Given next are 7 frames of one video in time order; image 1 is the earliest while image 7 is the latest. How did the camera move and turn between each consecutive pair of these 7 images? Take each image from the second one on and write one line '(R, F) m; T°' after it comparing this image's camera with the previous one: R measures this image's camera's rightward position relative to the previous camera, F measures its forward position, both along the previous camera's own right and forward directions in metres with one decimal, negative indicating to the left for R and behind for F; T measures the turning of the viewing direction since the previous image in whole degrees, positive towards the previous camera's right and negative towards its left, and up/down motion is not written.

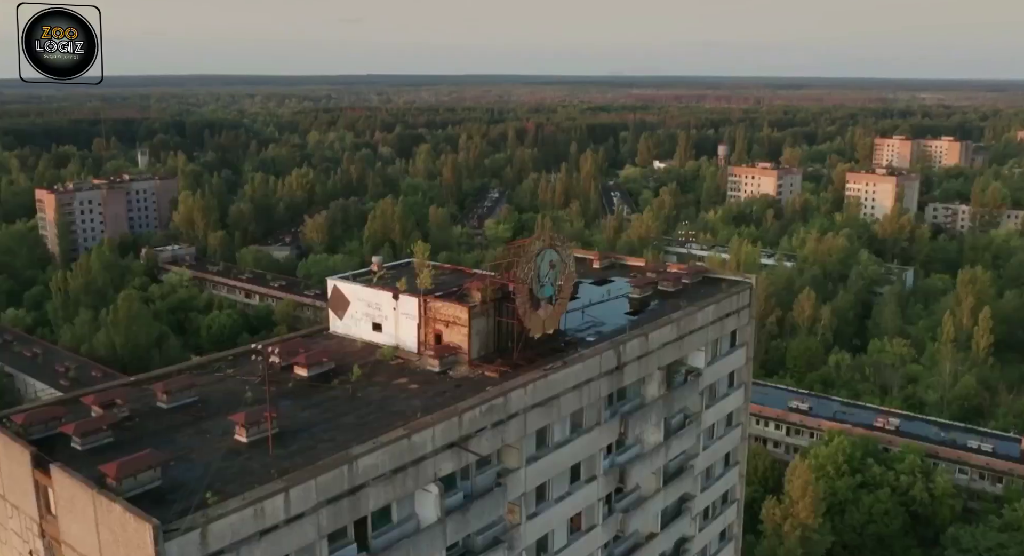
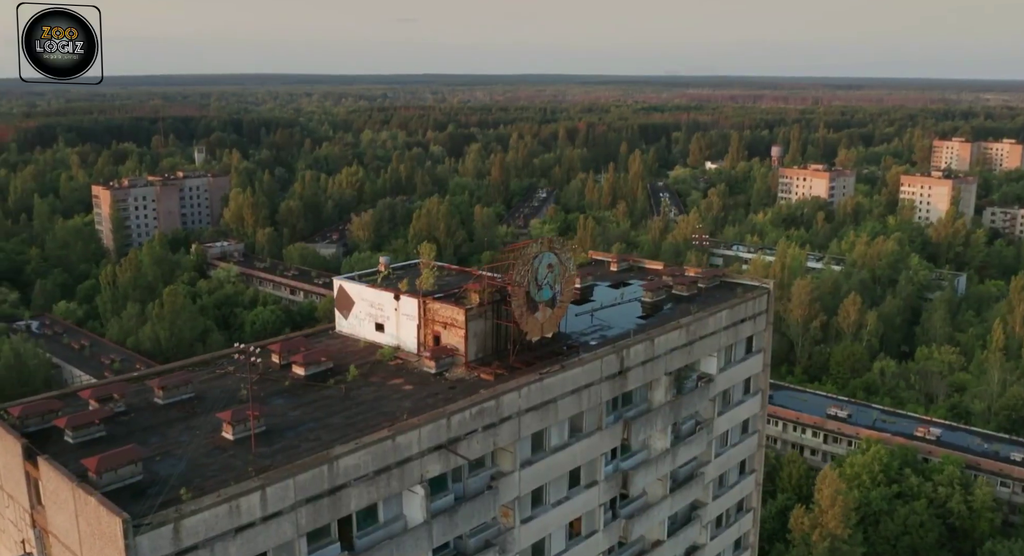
(+0.9, +0.1) m; -3°
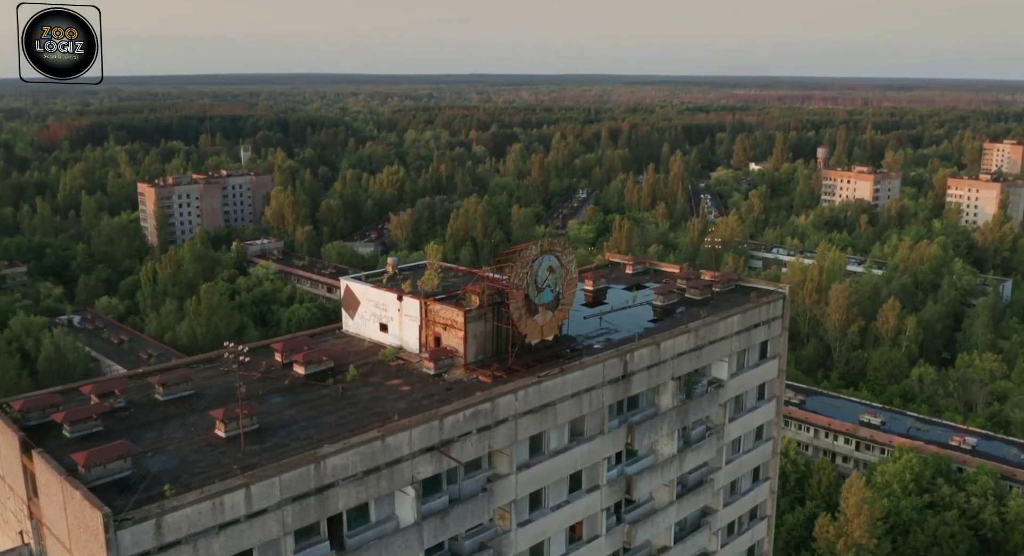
(+0.7, +0.1) m; -3°
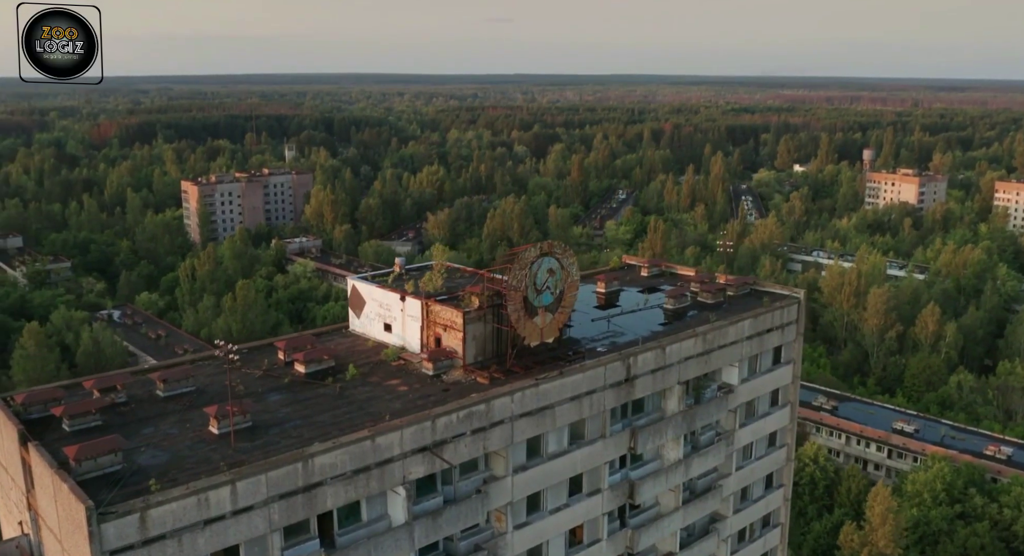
(+0.7, 0.0) m; -3°
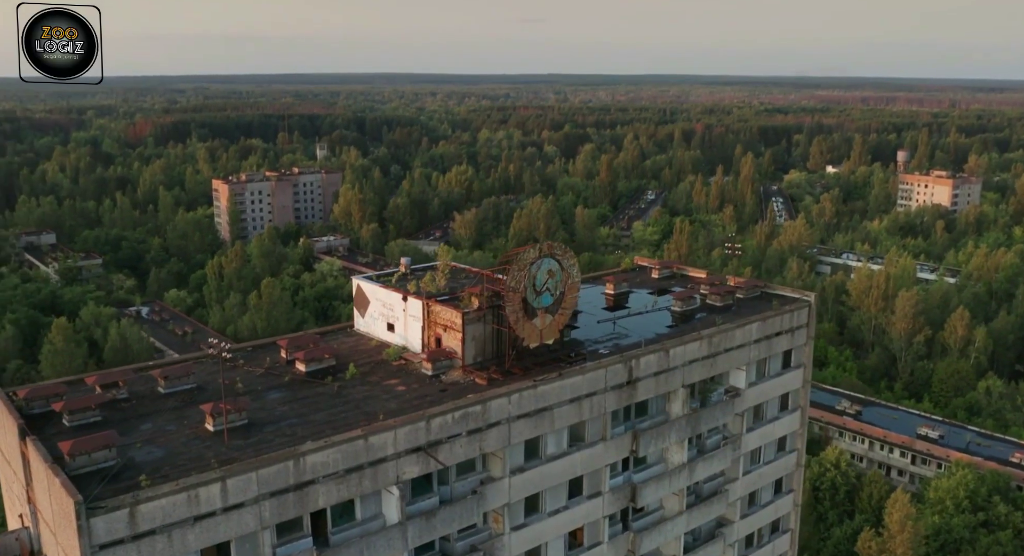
(+0.5, 0.0) m; -2°
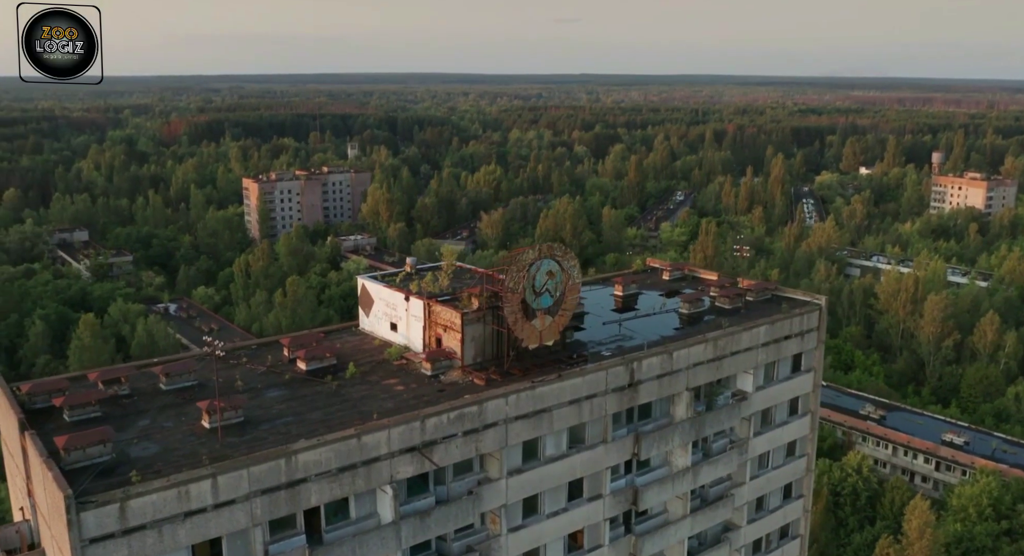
(+0.5, 0.0) m; -2°
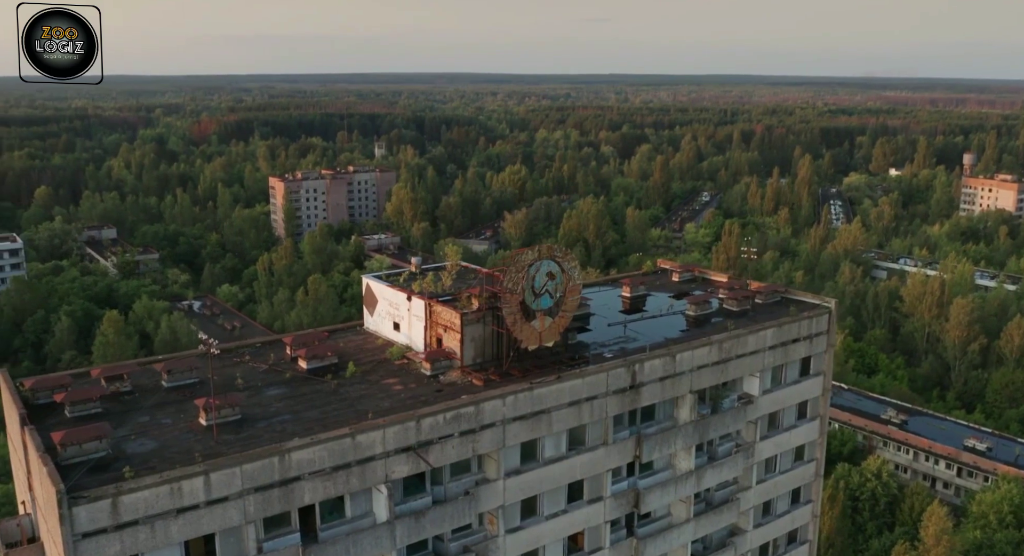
(+0.5, 0.0) m; -2°
